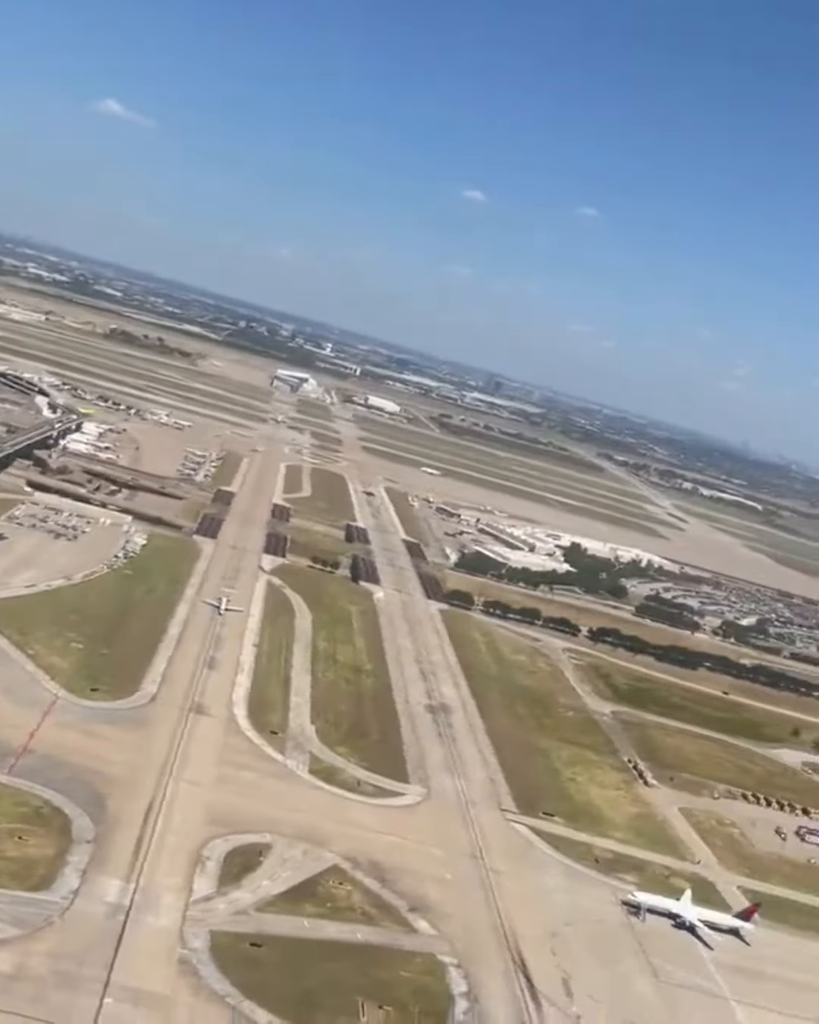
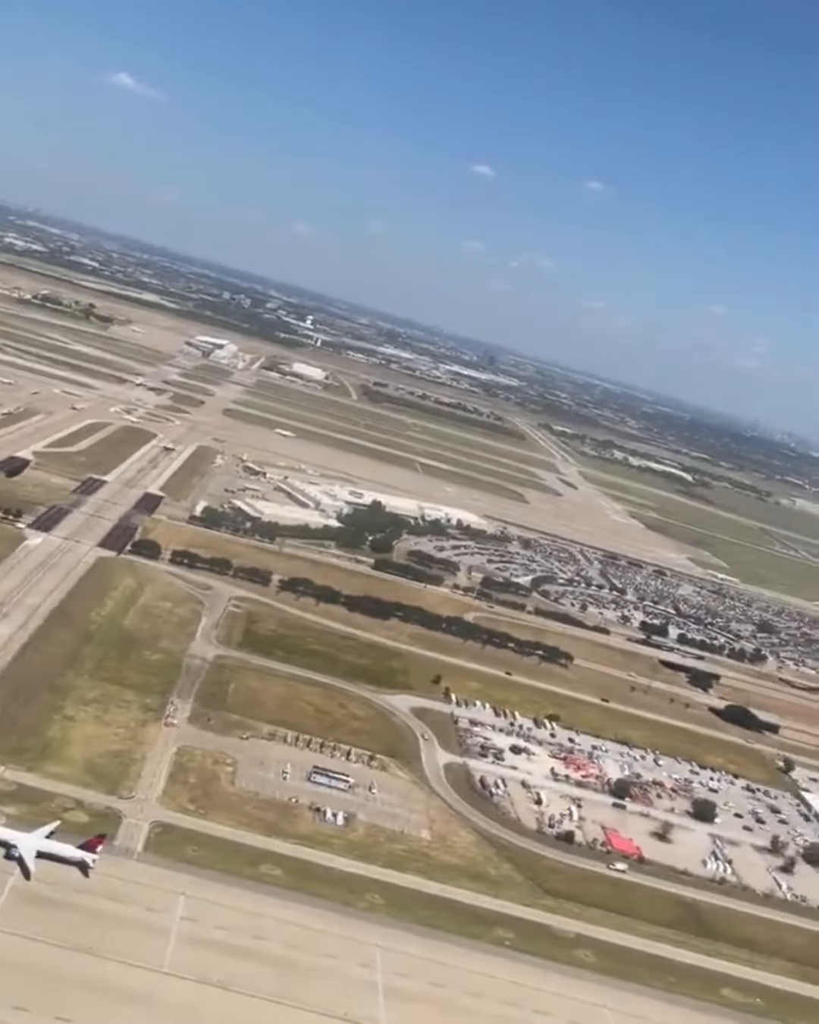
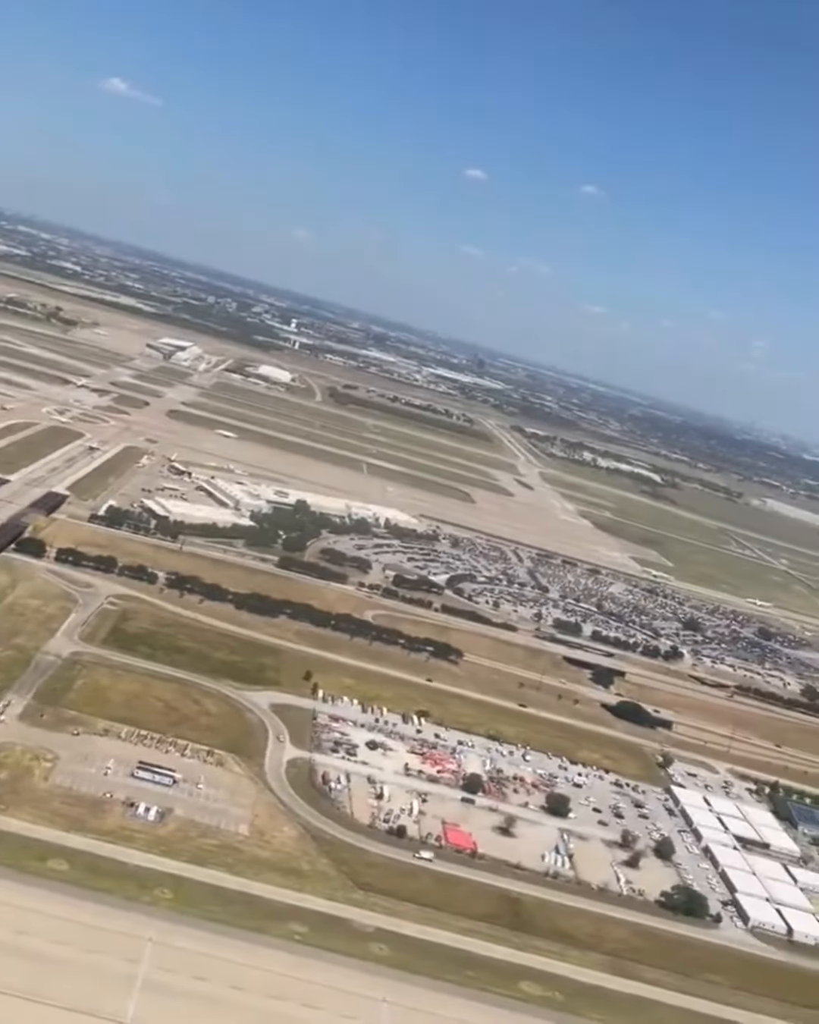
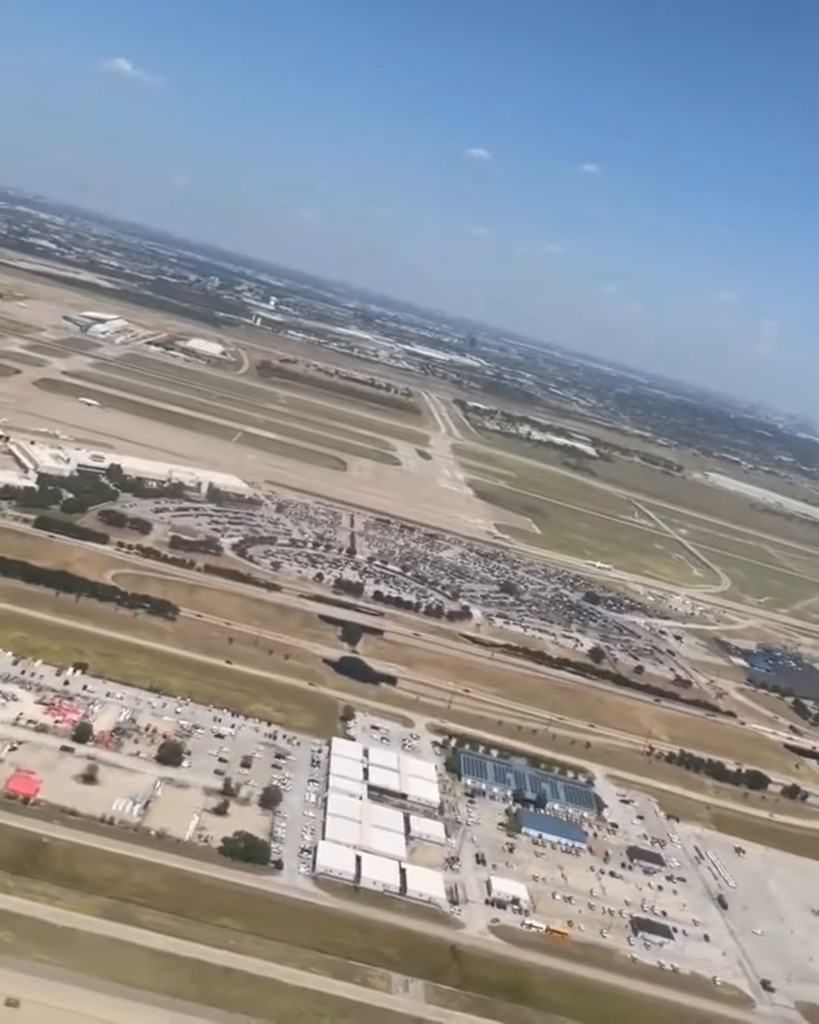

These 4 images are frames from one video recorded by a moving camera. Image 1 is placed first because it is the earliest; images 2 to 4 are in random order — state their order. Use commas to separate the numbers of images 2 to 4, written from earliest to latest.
2, 3, 4
